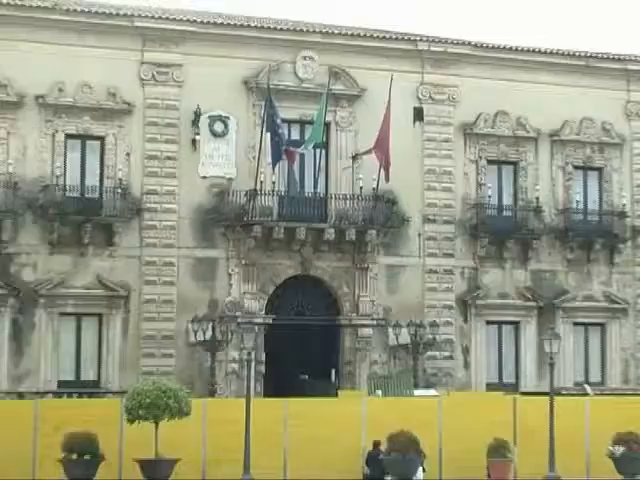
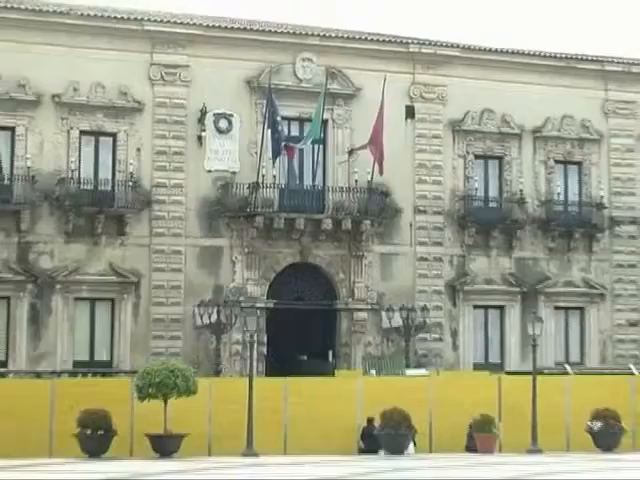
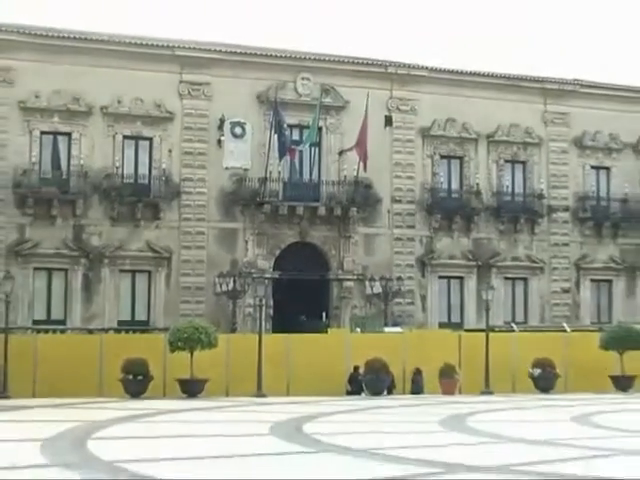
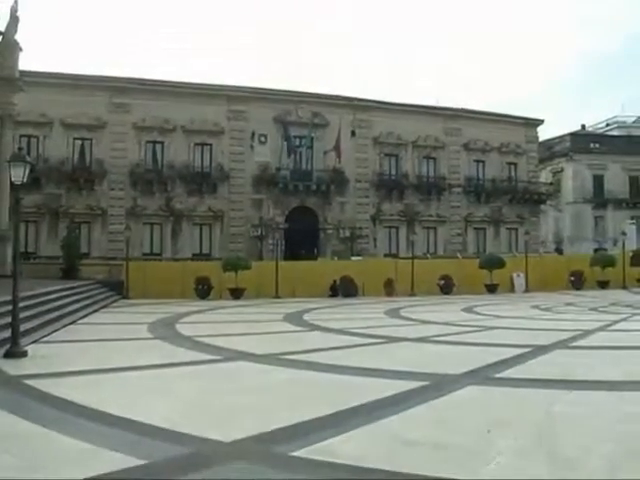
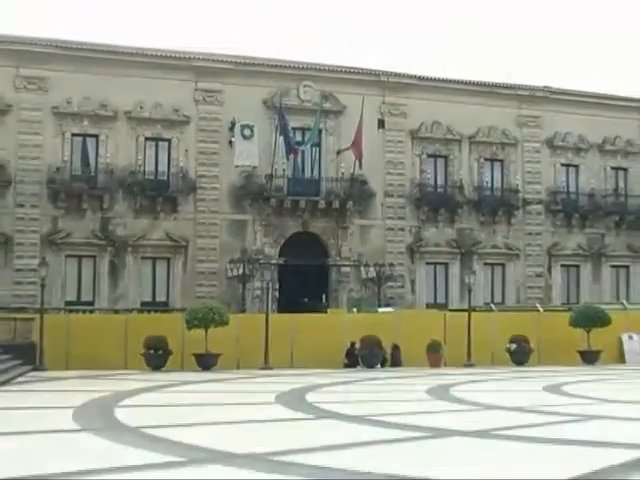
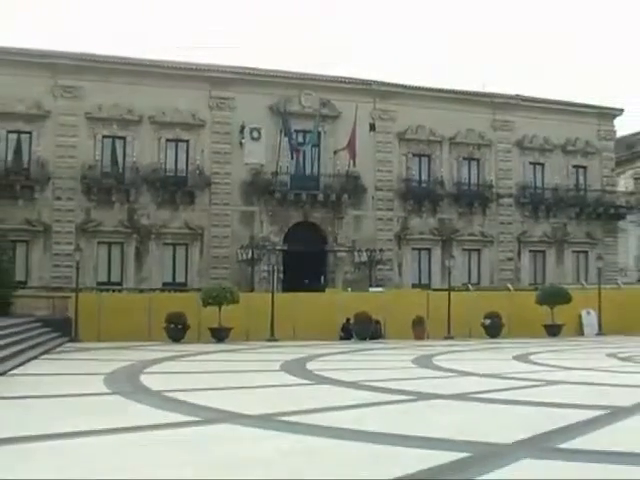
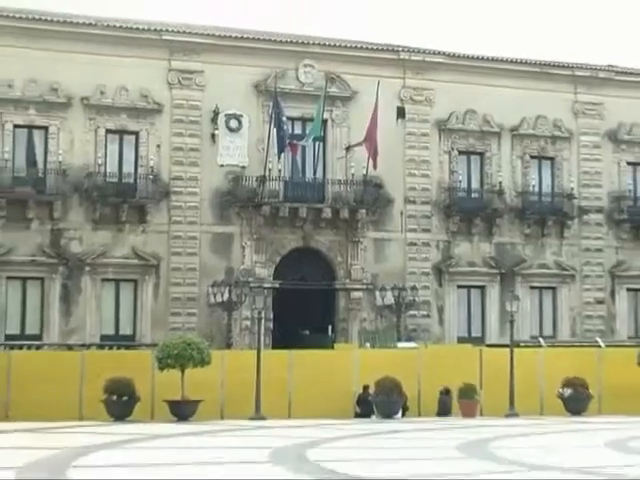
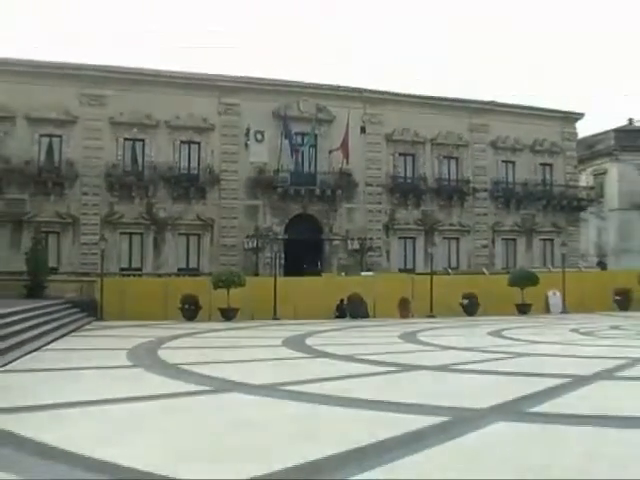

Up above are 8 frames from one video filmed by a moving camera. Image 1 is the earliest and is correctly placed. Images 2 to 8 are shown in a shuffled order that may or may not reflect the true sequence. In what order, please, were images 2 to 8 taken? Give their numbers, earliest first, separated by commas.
2, 7, 3, 5, 6, 8, 4
